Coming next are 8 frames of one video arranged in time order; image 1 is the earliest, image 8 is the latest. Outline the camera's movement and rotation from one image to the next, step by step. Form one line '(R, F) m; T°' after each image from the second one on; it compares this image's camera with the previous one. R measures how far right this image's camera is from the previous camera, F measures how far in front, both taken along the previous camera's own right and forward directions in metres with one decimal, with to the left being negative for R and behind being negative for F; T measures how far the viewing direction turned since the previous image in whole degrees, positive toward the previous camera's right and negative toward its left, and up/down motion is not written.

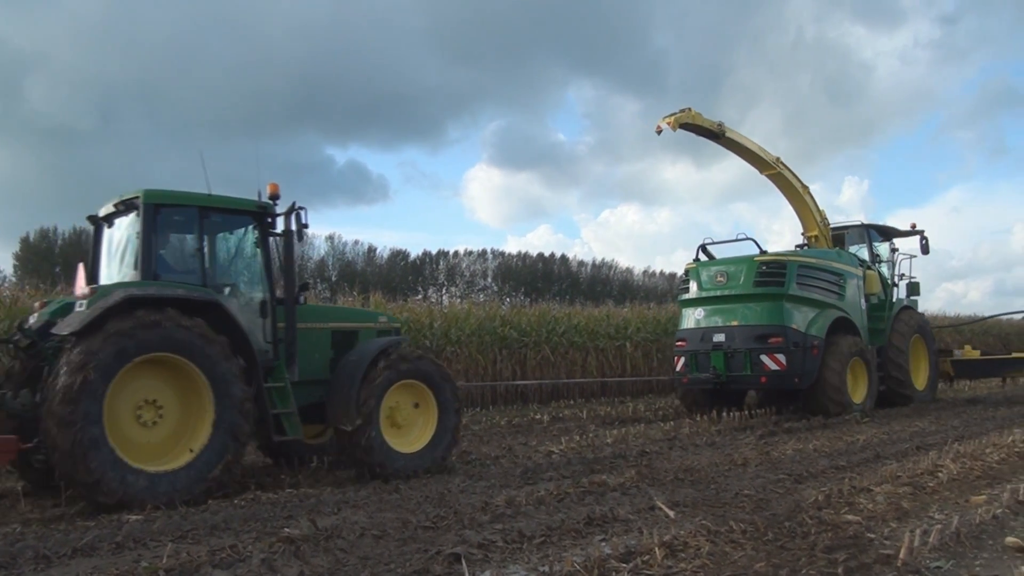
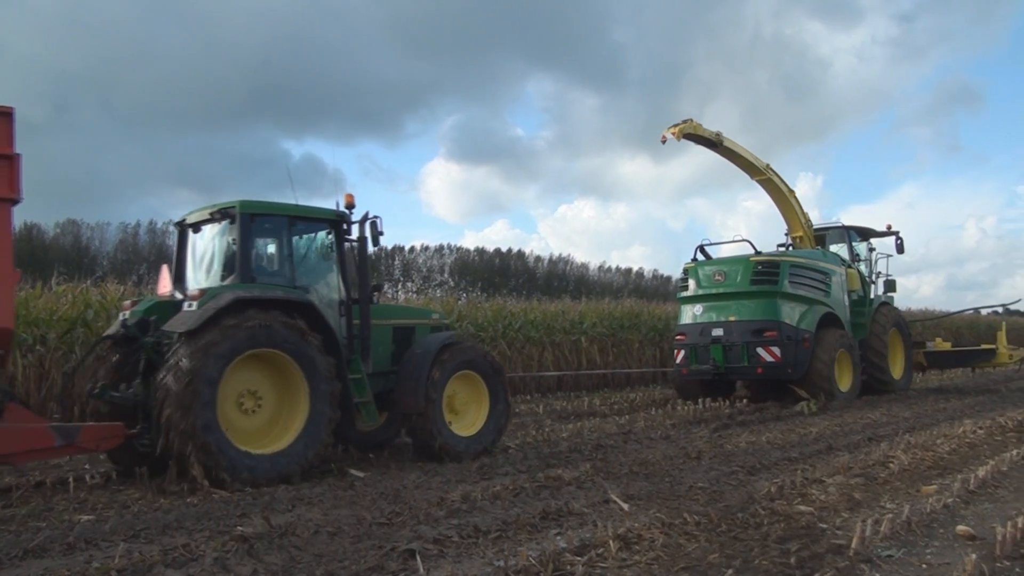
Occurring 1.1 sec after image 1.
(-0.9, -1.3) m; +2°
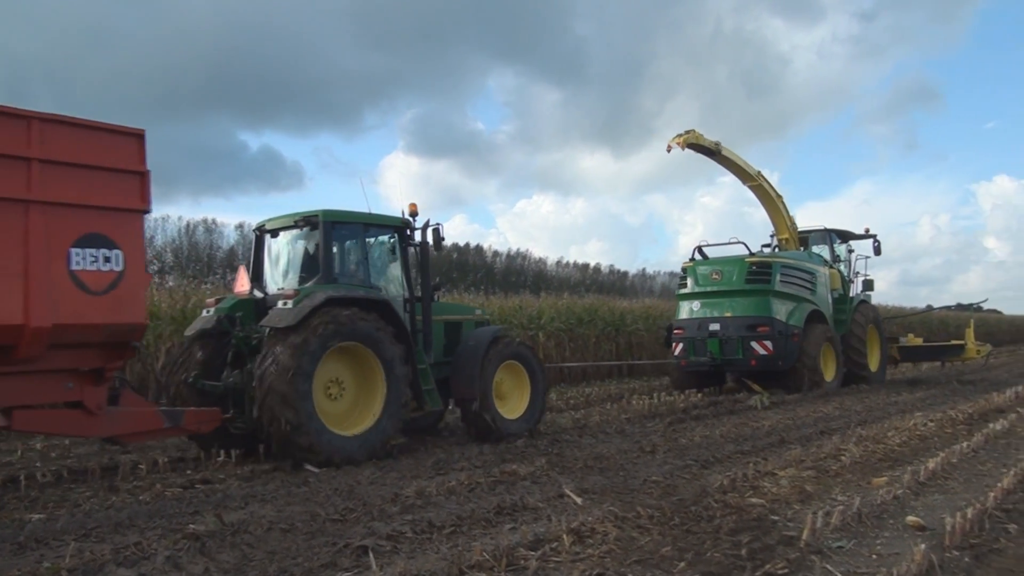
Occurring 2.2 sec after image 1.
(0.0, 0.0) m; +2°
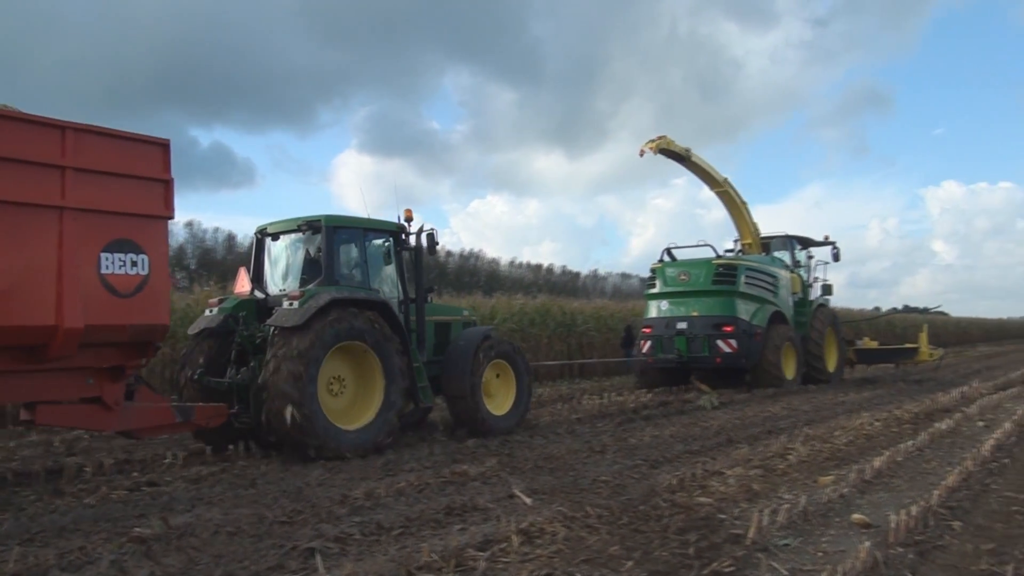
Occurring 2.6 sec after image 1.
(0.0, 0.0) m; +2°
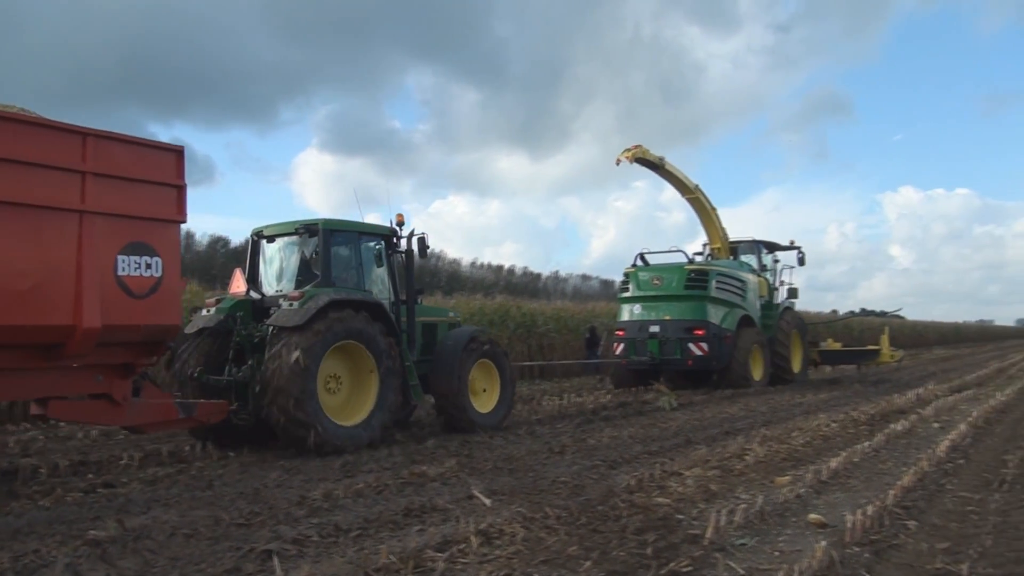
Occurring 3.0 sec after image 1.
(0.0, 0.0) m; +2°
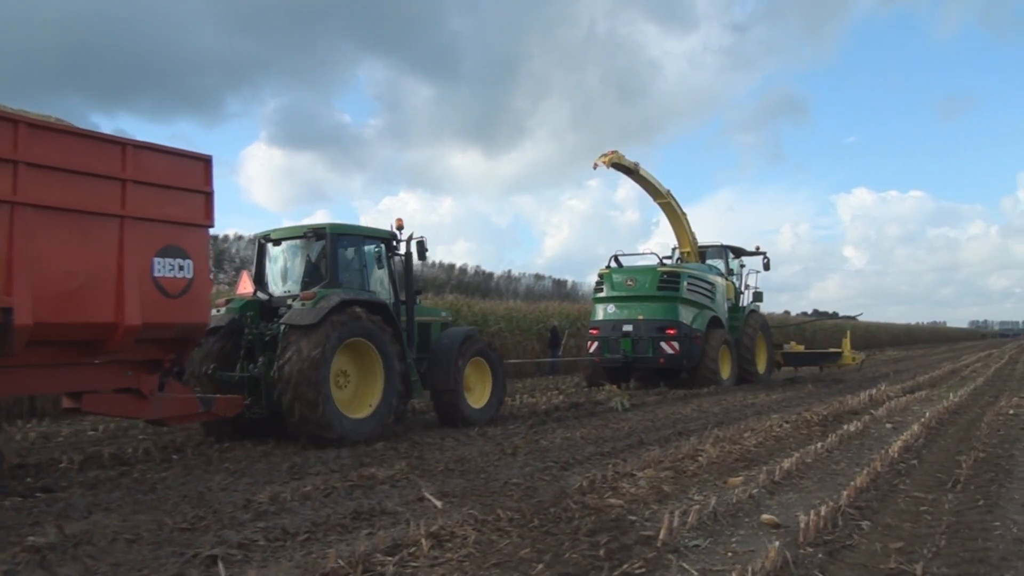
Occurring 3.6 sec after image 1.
(0.0, +0.1) m; +2°
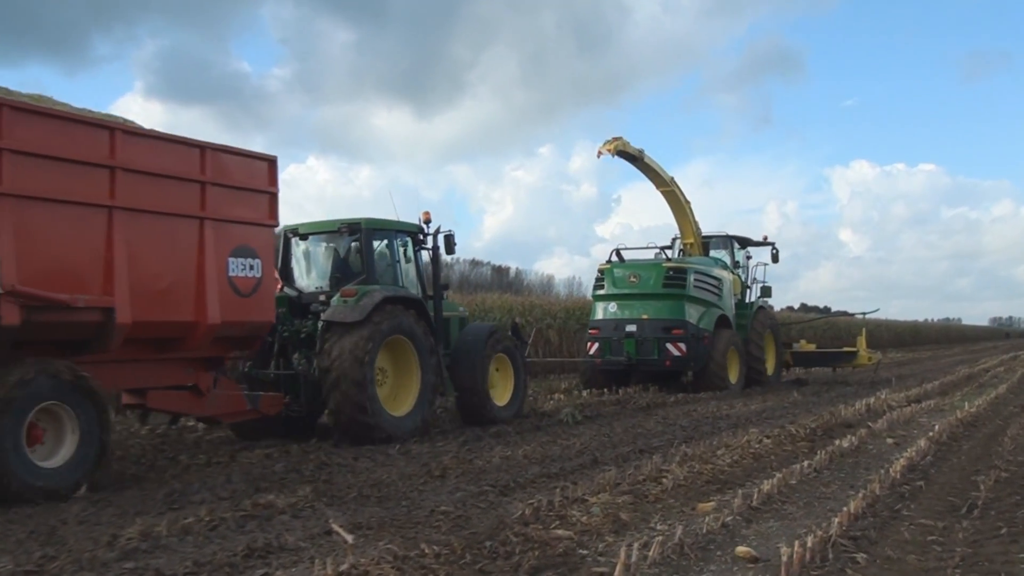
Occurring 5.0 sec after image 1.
(+1.0, +0.6) m; -8°
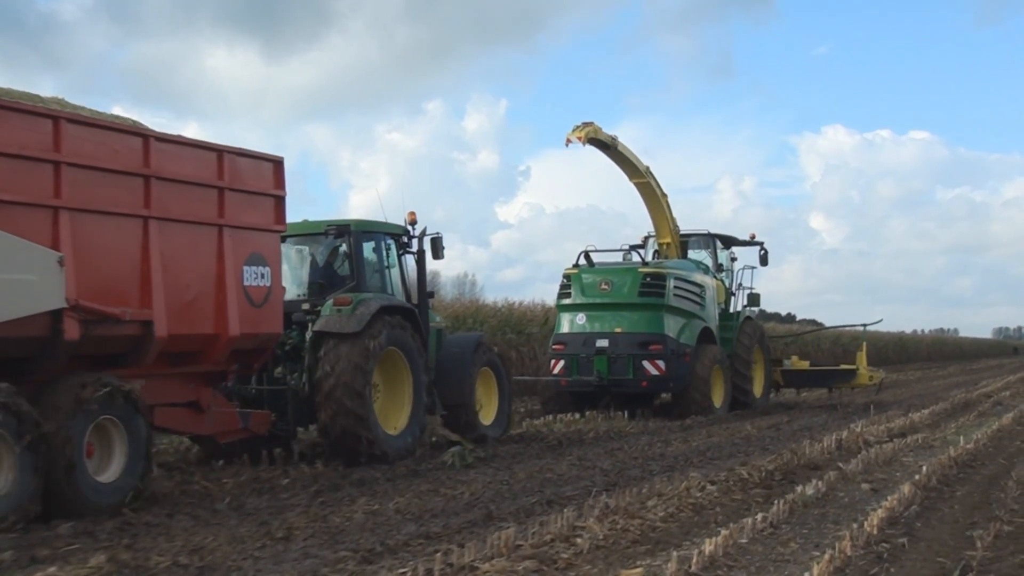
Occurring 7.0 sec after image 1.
(+0.9, +1.1) m; -5°
